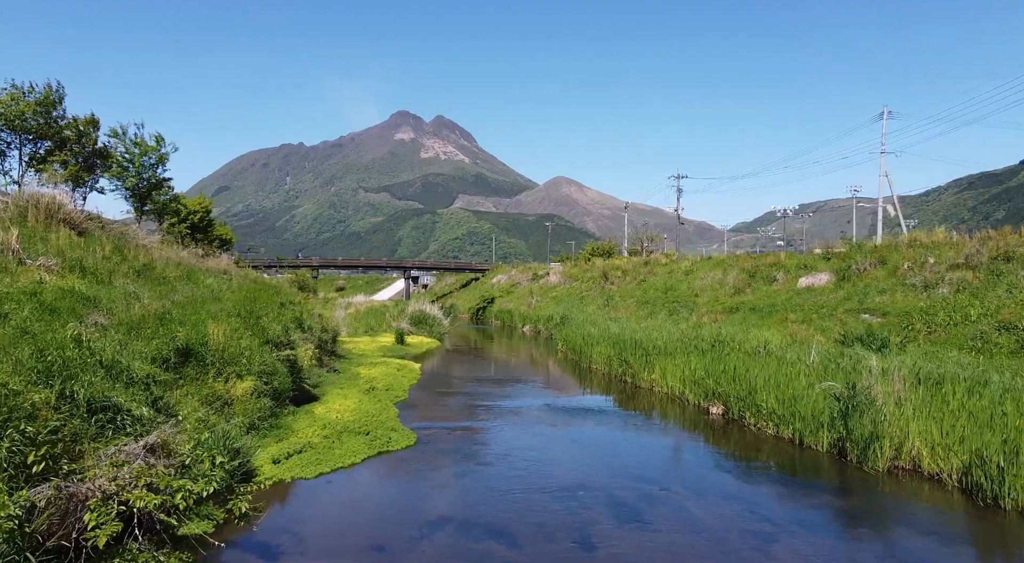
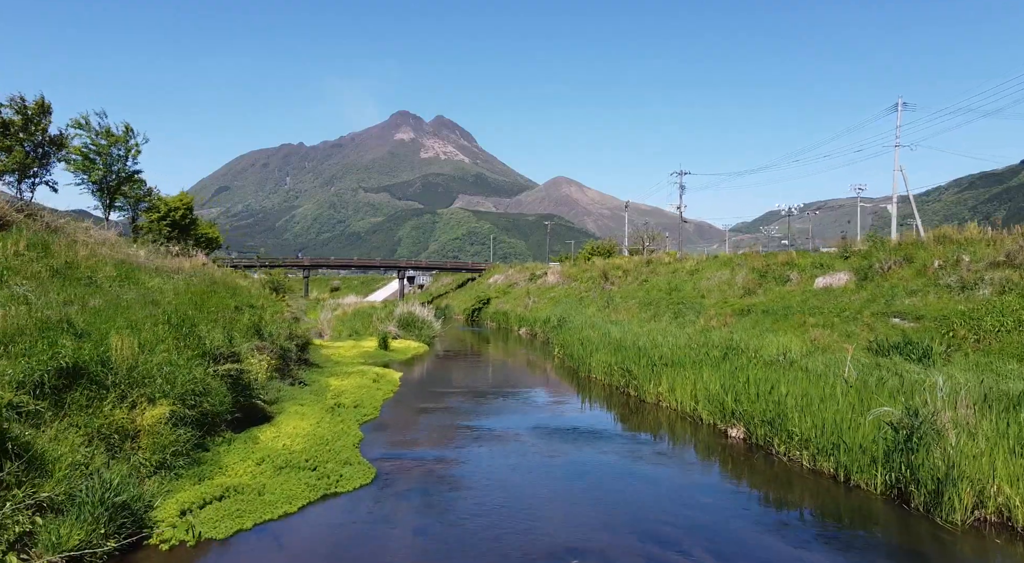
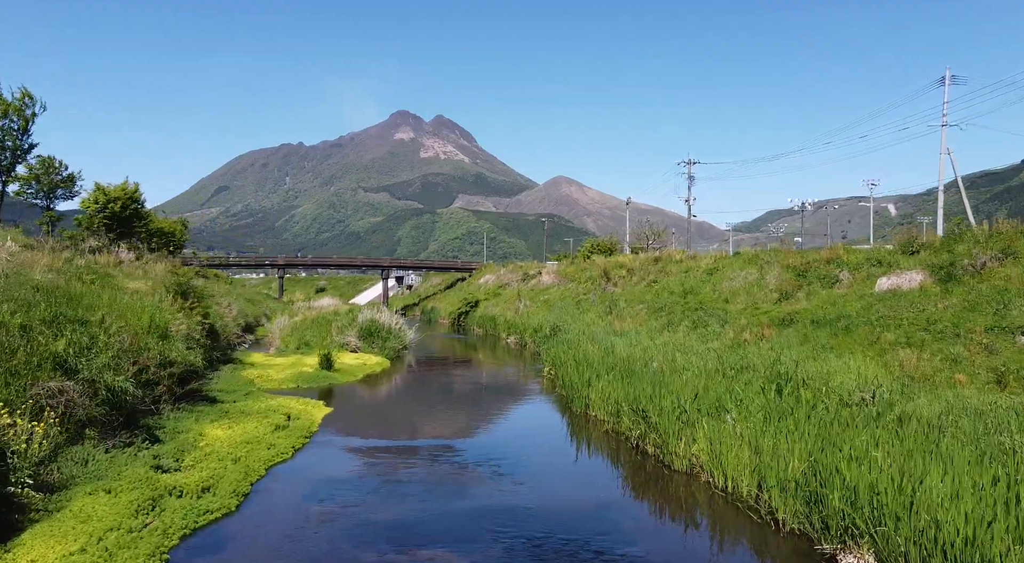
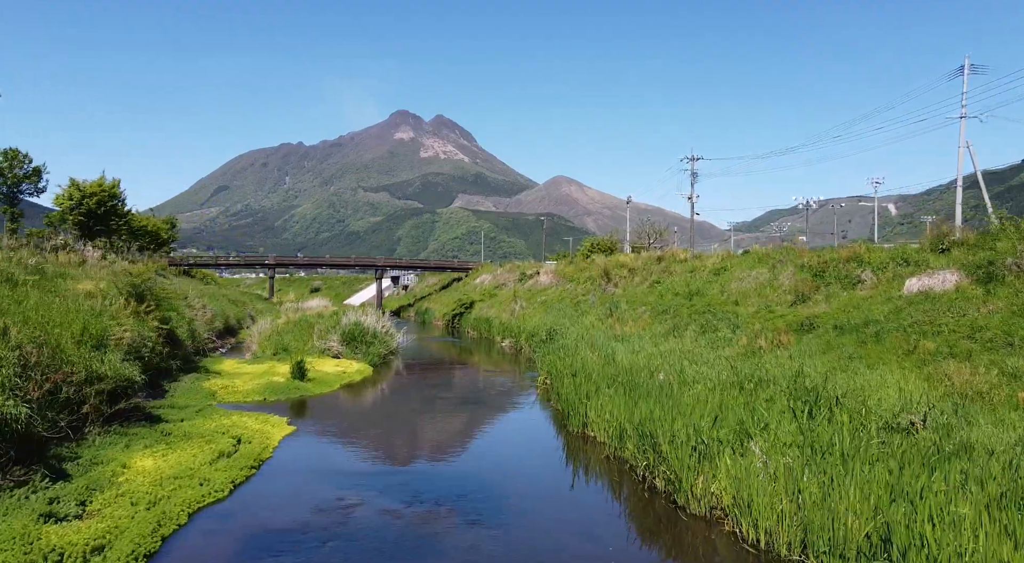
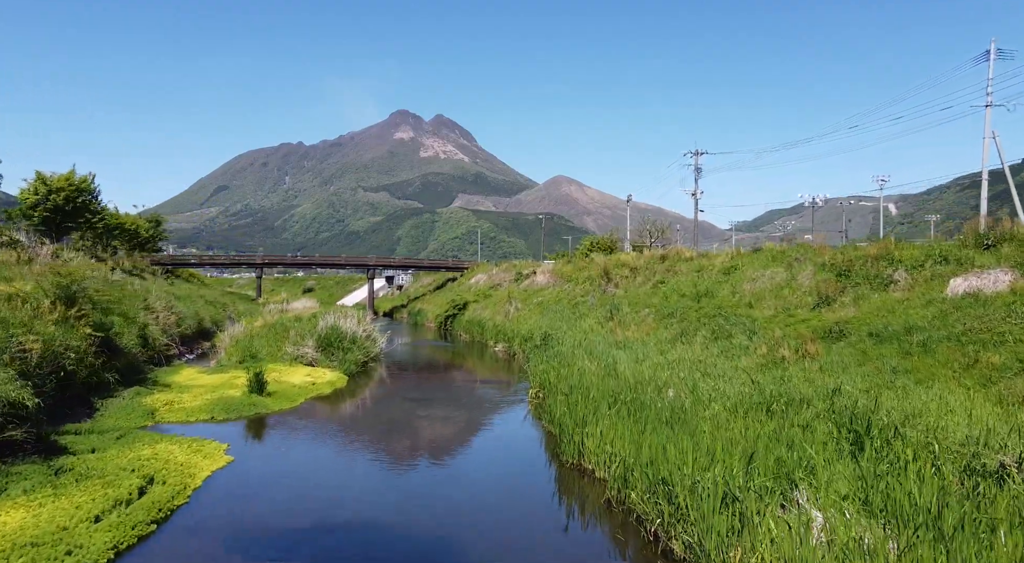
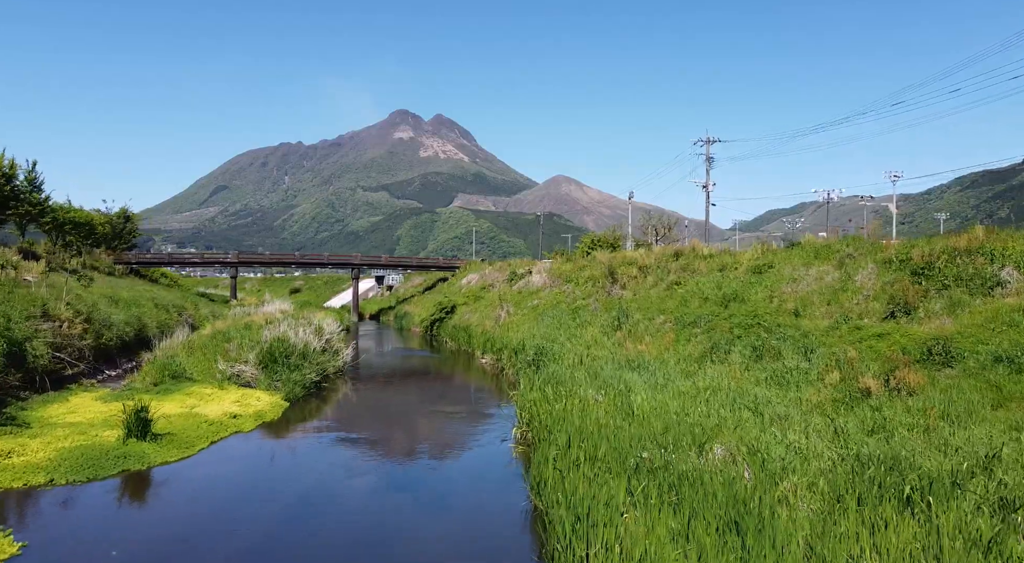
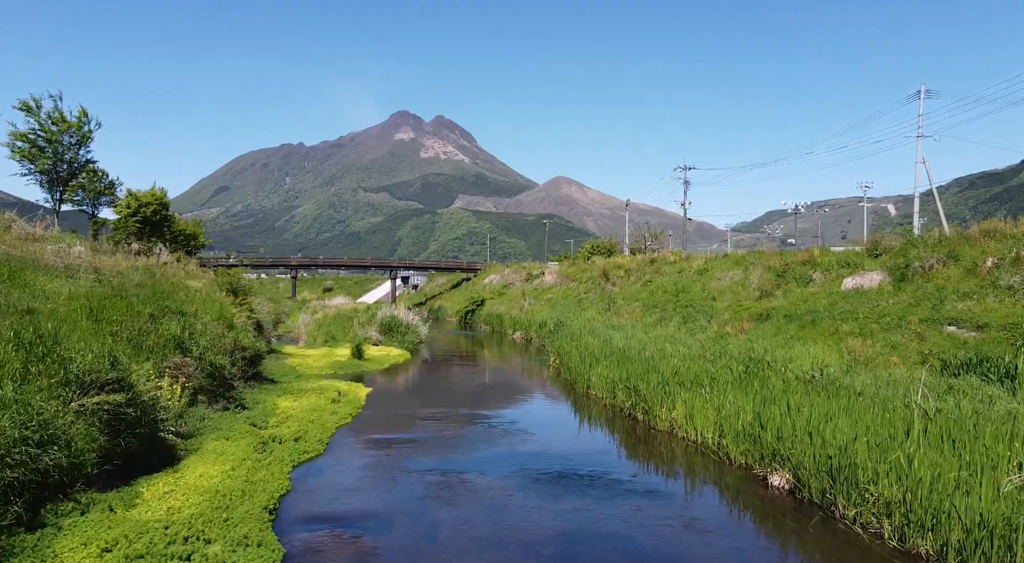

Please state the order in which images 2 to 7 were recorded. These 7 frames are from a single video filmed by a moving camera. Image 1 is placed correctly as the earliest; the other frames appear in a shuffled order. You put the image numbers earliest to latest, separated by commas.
2, 7, 3, 4, 5, 6
